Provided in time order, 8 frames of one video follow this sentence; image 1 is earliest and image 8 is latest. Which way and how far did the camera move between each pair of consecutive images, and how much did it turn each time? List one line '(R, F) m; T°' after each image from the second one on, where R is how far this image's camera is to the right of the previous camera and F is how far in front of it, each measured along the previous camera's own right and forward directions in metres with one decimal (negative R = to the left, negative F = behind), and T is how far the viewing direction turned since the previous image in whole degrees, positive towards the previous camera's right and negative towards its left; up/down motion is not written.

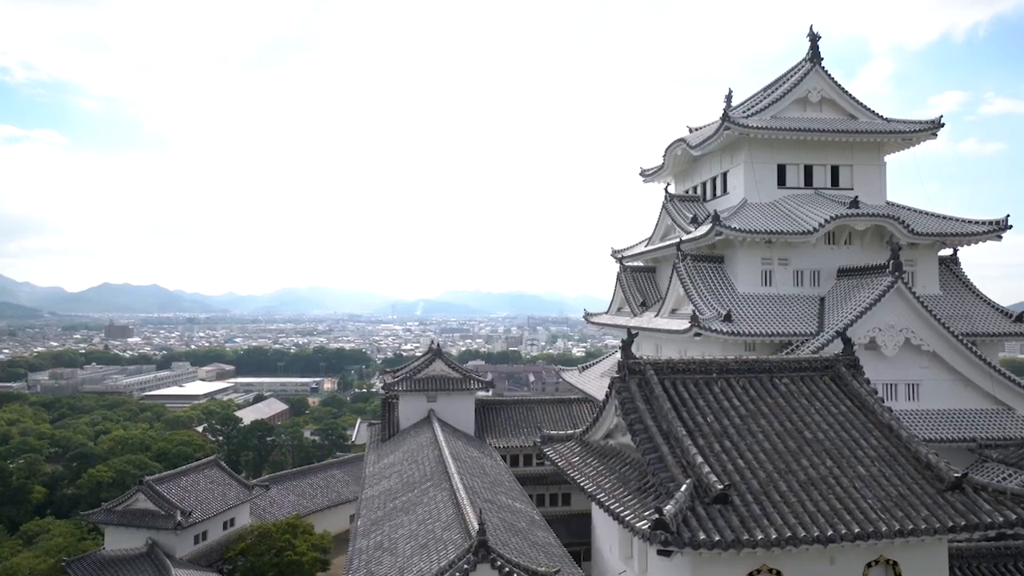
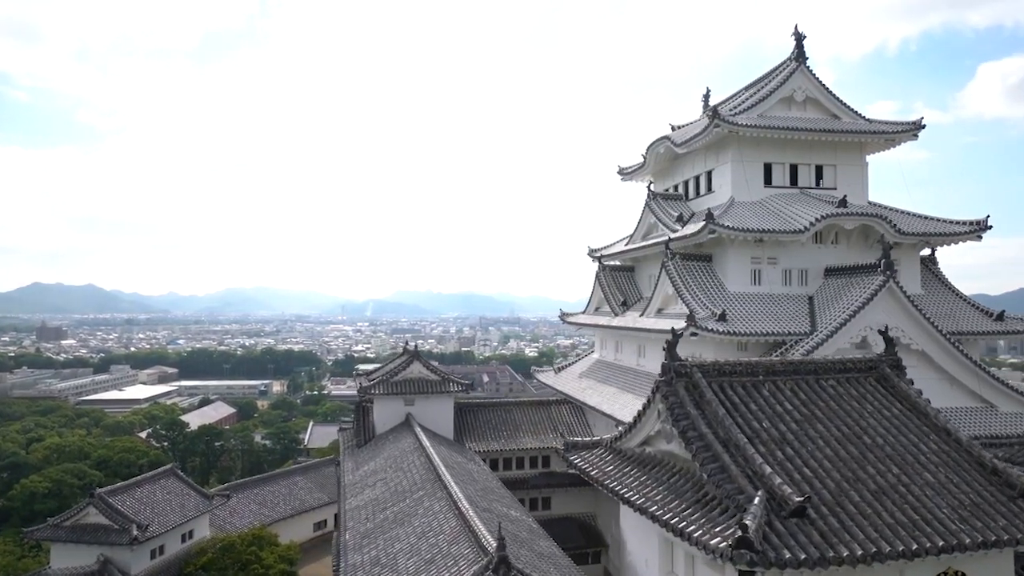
(-0.8, +0.6) m; +4°
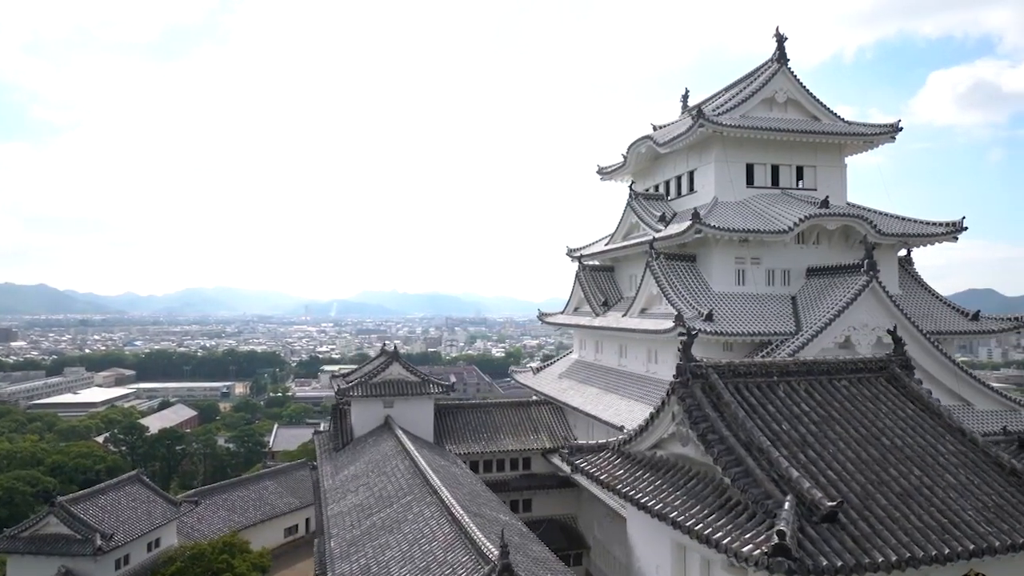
(-0.4, +0.3) m; +3°
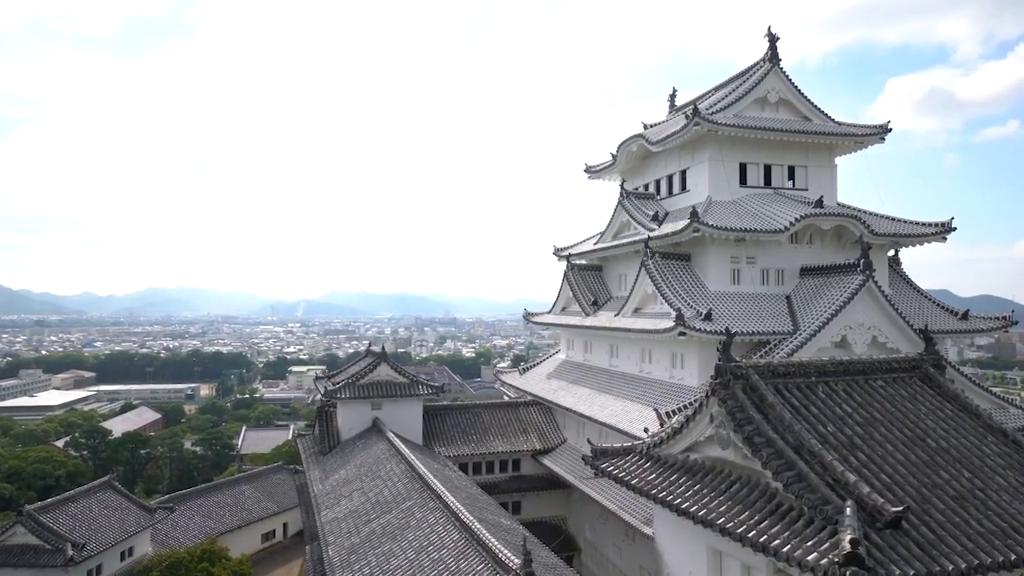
(-0.6, +0.3) m; +2°
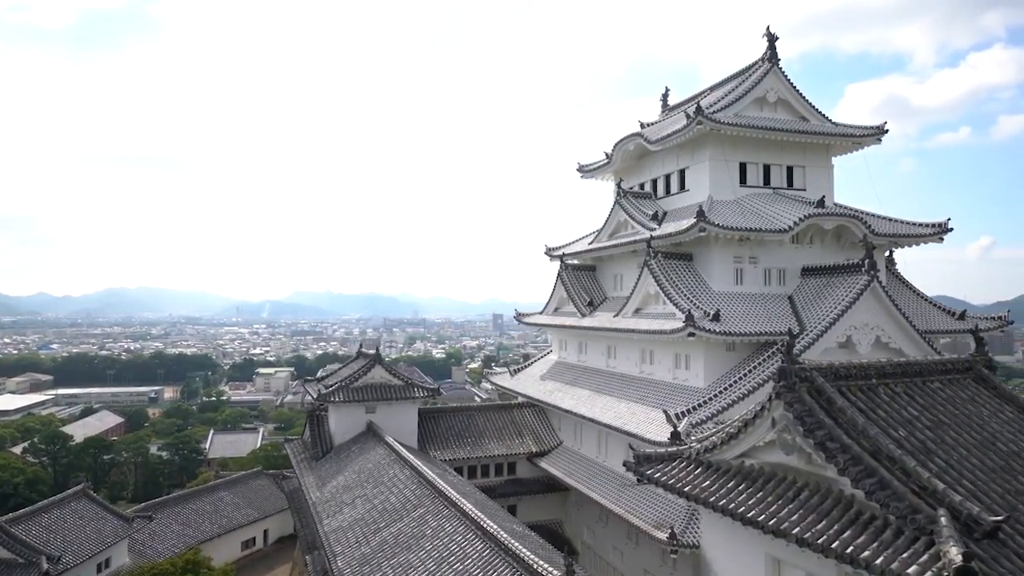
(-0.8, +0.4) m; +2°
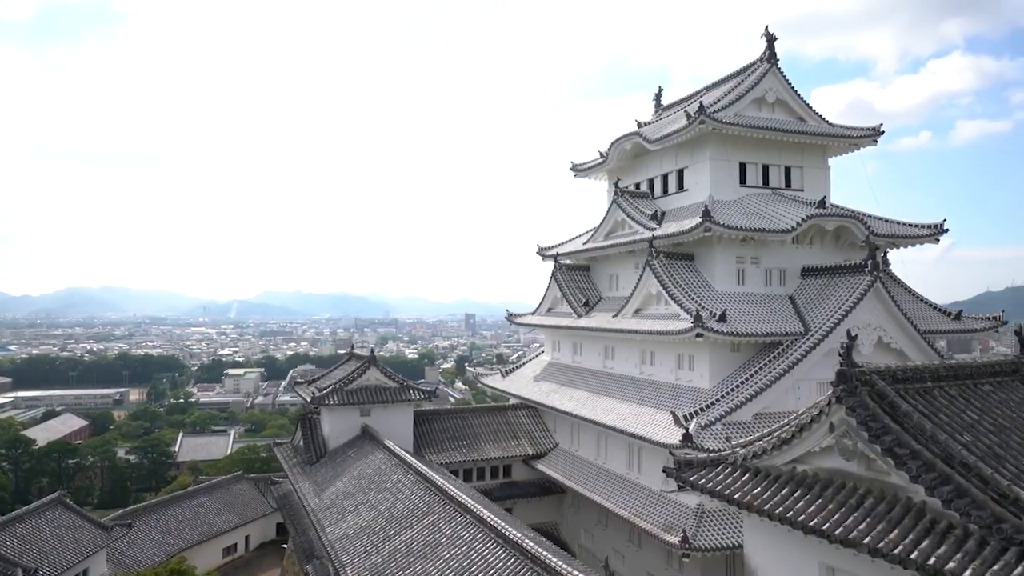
(-0.7, +0.3) m; +2°
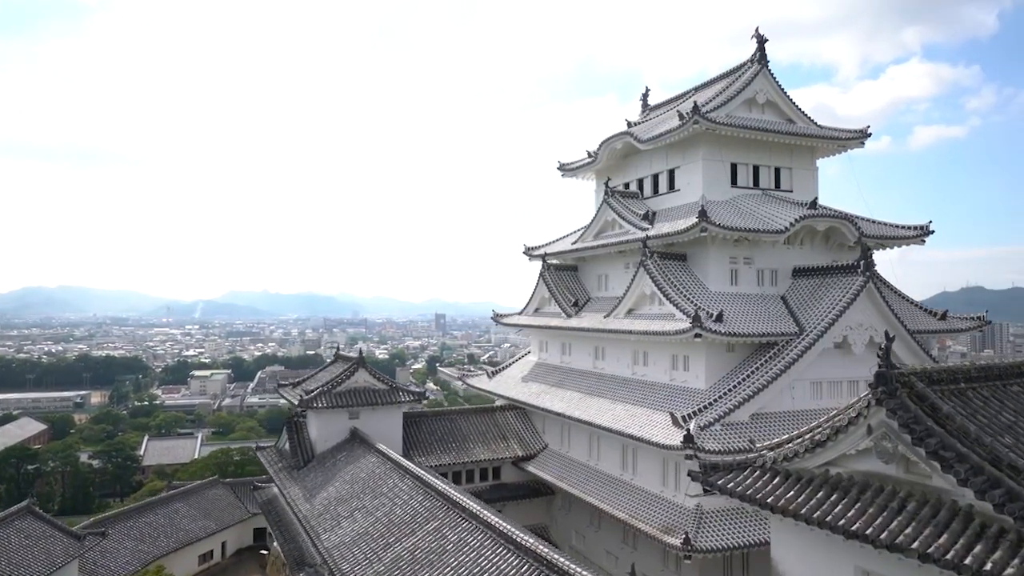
(-0.5, +0.2) m; +2°
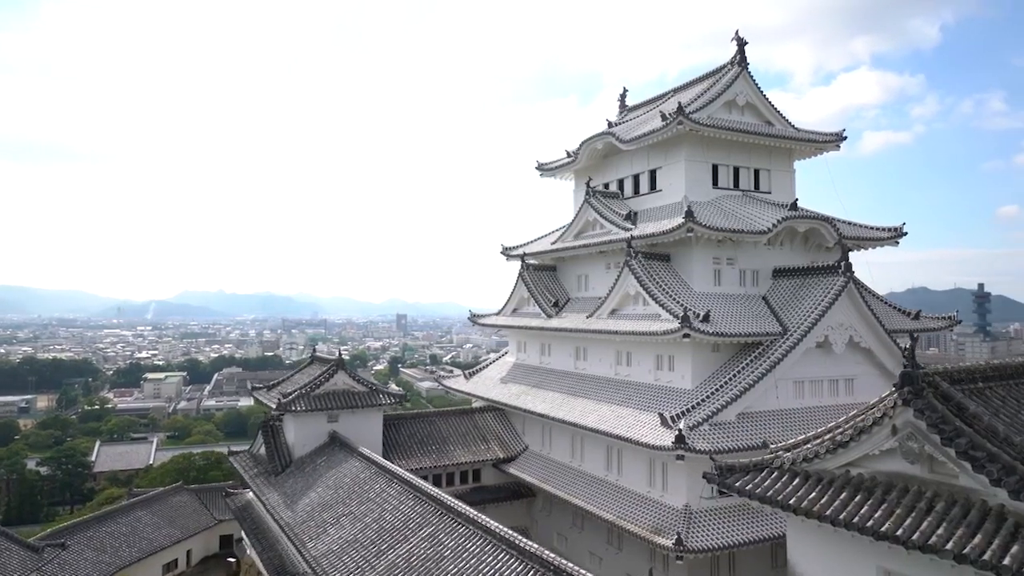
(-0.5, +0.2) m; +3°
